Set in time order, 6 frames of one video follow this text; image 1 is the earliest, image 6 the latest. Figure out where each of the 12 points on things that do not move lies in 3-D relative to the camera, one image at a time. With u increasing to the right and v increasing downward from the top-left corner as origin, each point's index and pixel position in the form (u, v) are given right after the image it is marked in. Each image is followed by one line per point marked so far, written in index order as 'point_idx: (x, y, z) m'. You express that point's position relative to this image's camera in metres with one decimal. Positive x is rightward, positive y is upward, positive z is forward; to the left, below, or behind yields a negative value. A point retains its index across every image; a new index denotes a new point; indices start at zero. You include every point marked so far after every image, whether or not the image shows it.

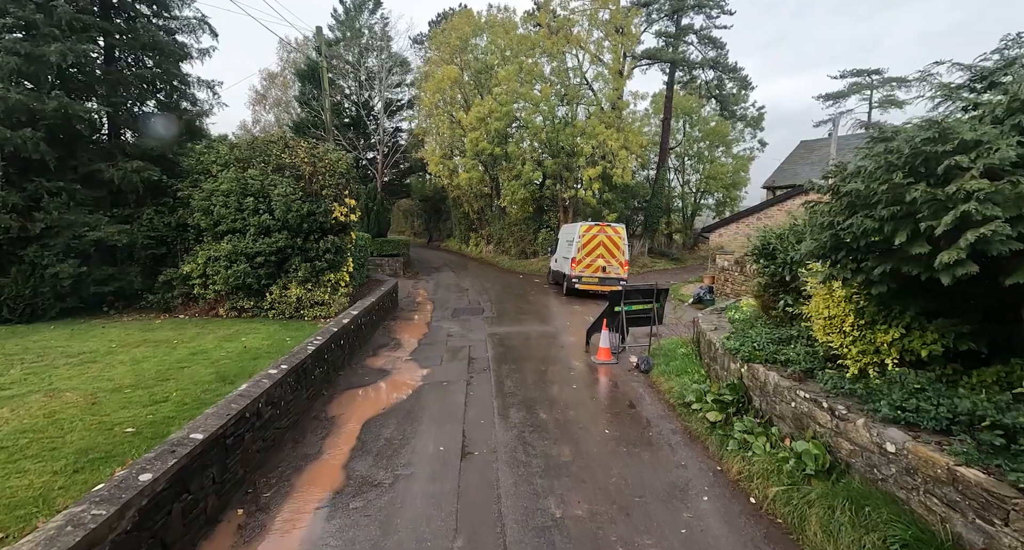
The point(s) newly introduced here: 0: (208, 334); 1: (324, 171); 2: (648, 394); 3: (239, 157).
0: (-5.1, -1.0, +8.0) m
1: (-3.9, +2.2, +9.9) m
2: (+1.7, -1.5, +6.0) m
3: (-5.6, +2.4, +9.8) m
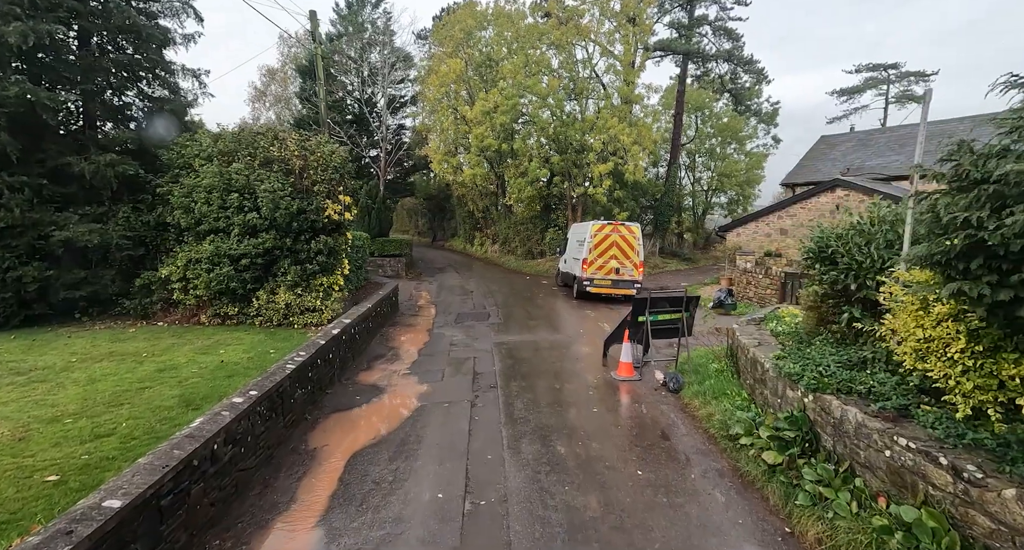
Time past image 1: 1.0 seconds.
0: (-4.9, -1.1, +7.2) m
1: (-3.7, +2.1, +9.1) m
2: (+1.8, -1.6, +5.1) m
3: (-5.4, +2.4, +9.0) m
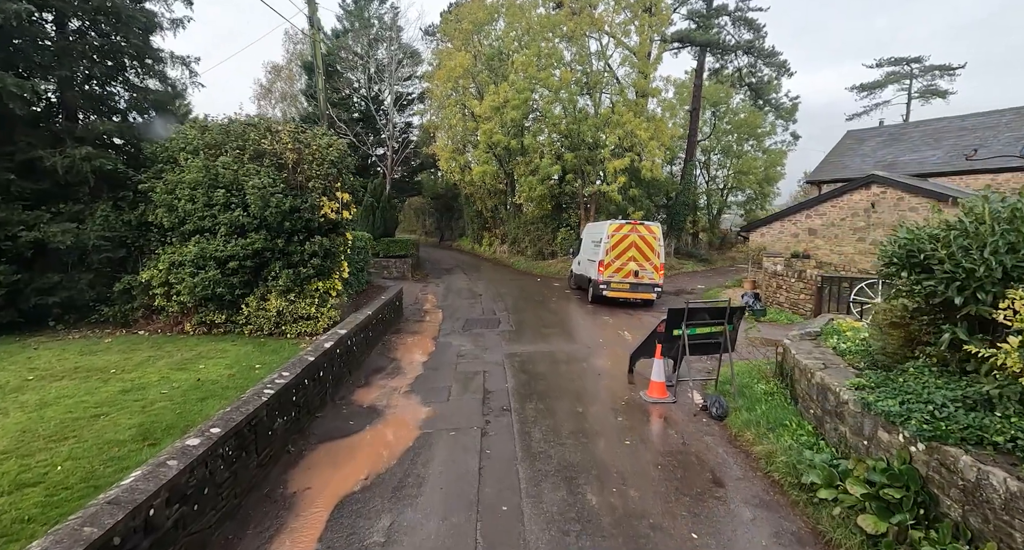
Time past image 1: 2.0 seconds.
0: (-4.7, -1.1, +6.4) m
1: (-3.5, +2.0, +8.3) m
2: (+2.0, -1.7, +4.3) m
3: (-5.2, +2.3, +8.3) m
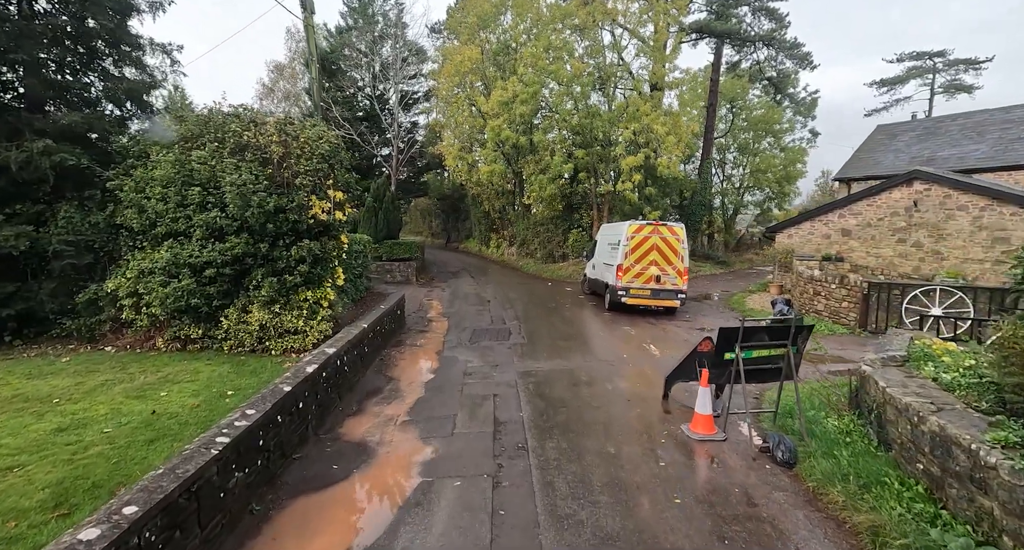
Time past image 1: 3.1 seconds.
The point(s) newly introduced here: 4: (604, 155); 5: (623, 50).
0: (-4.6, -1.3, +5.5) m
1: (-3.3, +1.9, +7.4) m
2: (+2.1, -1.8, +3.3) m
3: (-5.0, +2.2, +7.4) m
4: (+3.7, +4.8, +19.2) m
5: (+4.5, +9.0, +19.1) m
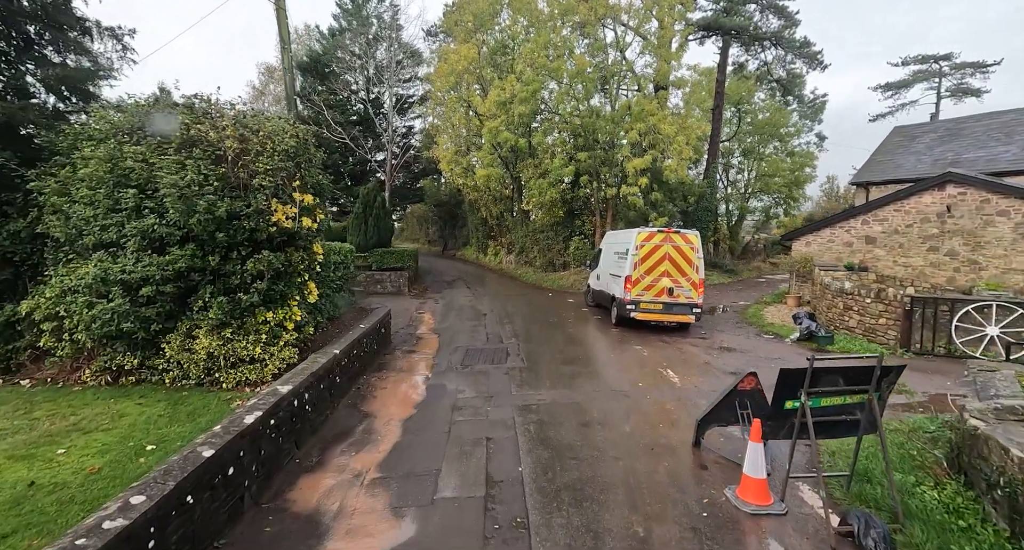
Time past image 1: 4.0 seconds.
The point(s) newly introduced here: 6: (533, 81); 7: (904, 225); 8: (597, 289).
0: (-4.6, -1.5, +4.4) m
1: (-3.3, +1.7, +6.3) m
2: (+2.1, -1.9, +2.2) m
3: (-5.0, +1.9, +6.3) m
4: (+3.6, +4.5, +18.2) m
5: (+4.4, +8.6, +18.1) m
6: (+0.8, +7.2, +17.9) m
7: (+10.4, +1.3, +12.7) m
8: (+2.4, -0.4, +13.6) m
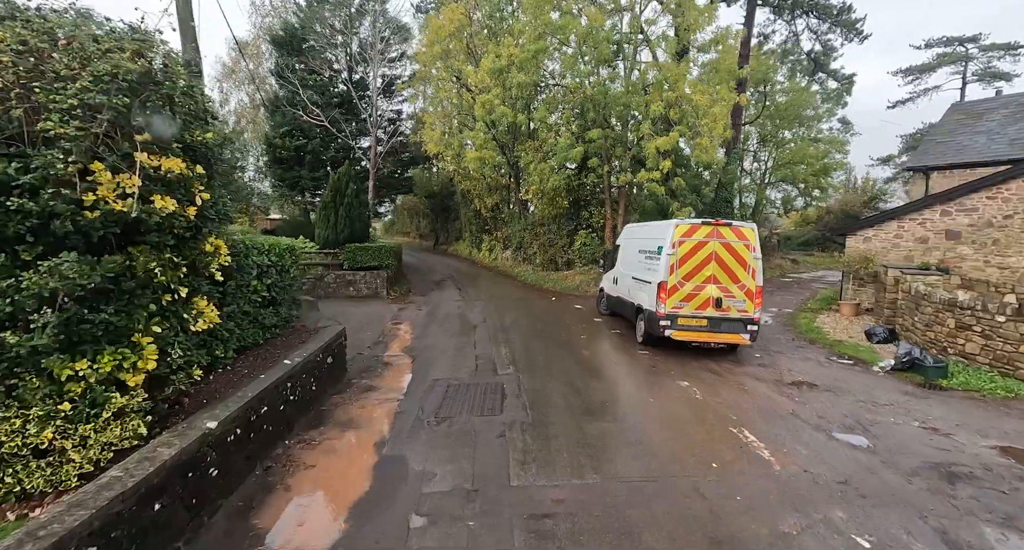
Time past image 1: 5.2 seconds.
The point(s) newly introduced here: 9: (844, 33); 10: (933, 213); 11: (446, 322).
0: (-4.6, -1.6, +1.7) m
1: (-3.3, +1.5, +3.6) m
2: (+2.2, -2.1, -0.4) m
3: (-5.0, +1.8, +3.5) m
4: (+3.5, +4.4, +15.5) m
5: (+4.3, +8.6, +15.4) m
6: (+0.7, +7.2, +15.2) m
7: (+10.4, +1.2, +10.2) m
8: (+2.3, -0.5, +11.0) m
9: (+13.2, +9.6, +18.8) m
10: (+9.8, +1.4, +11.1) m
11: (-1.6, -1.1, +11.6) m
